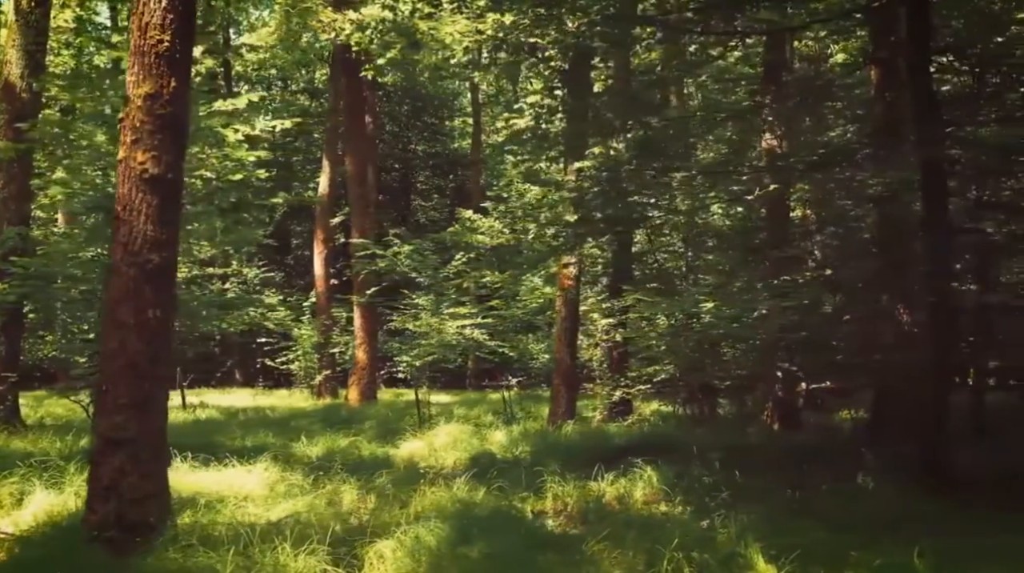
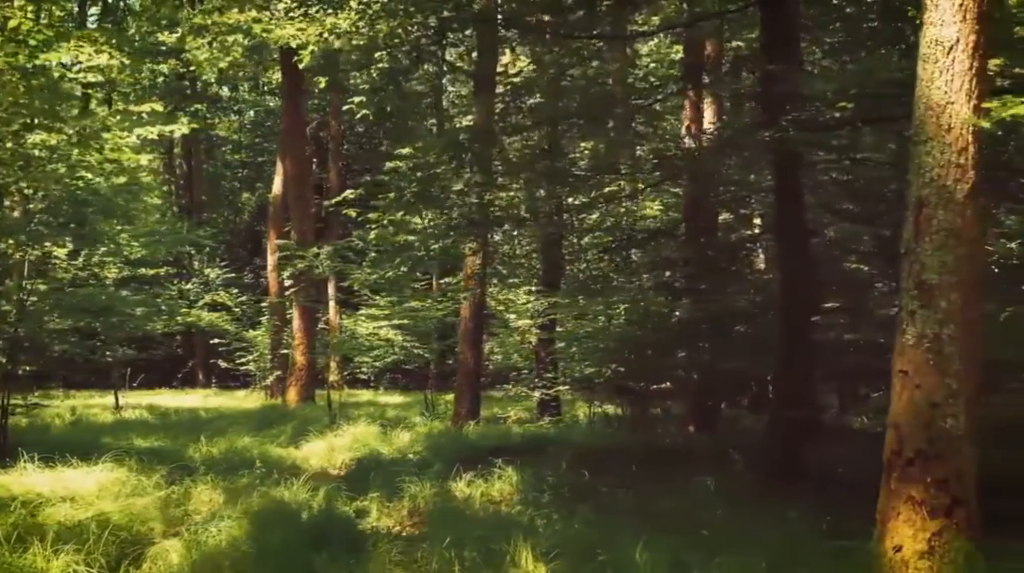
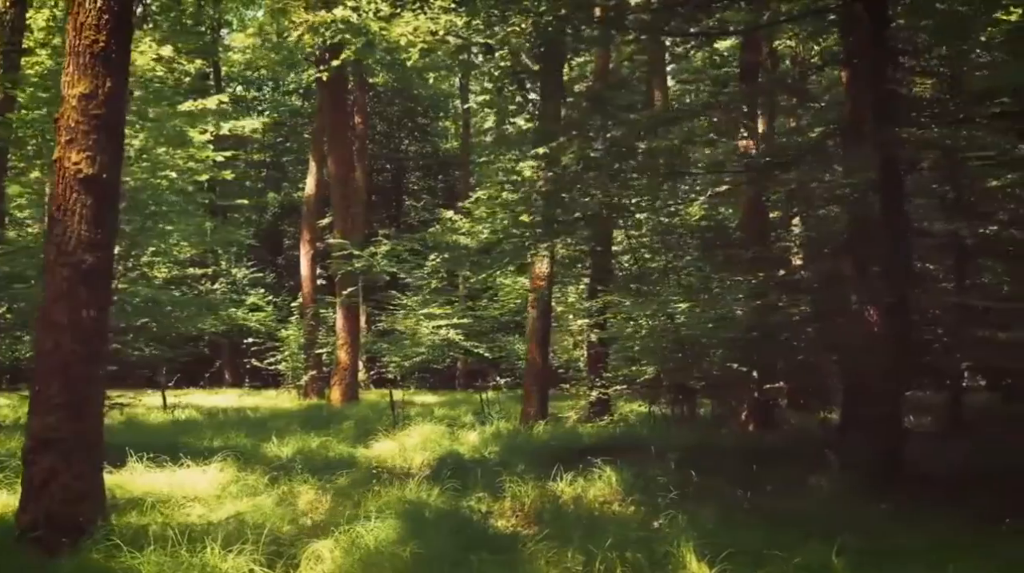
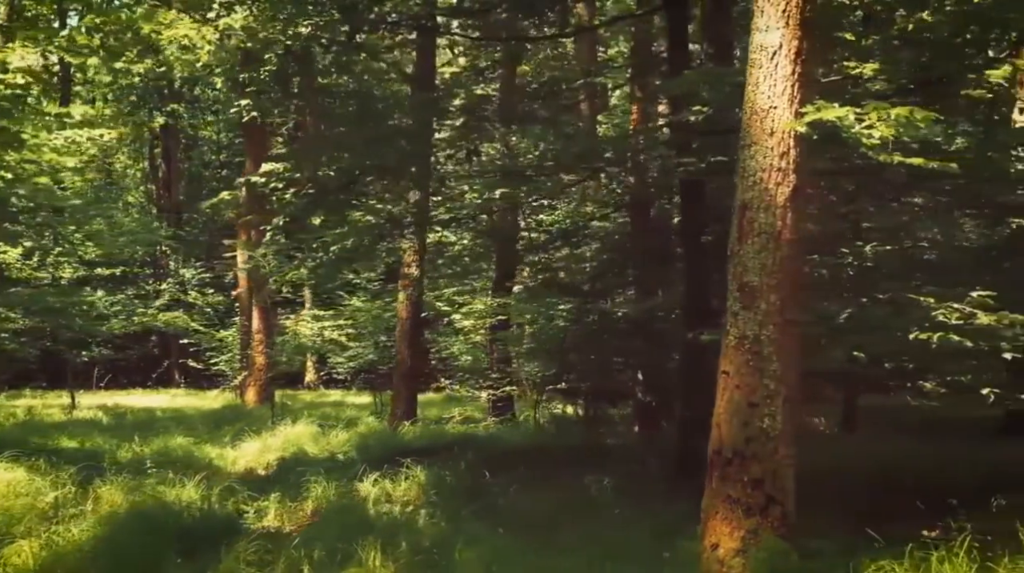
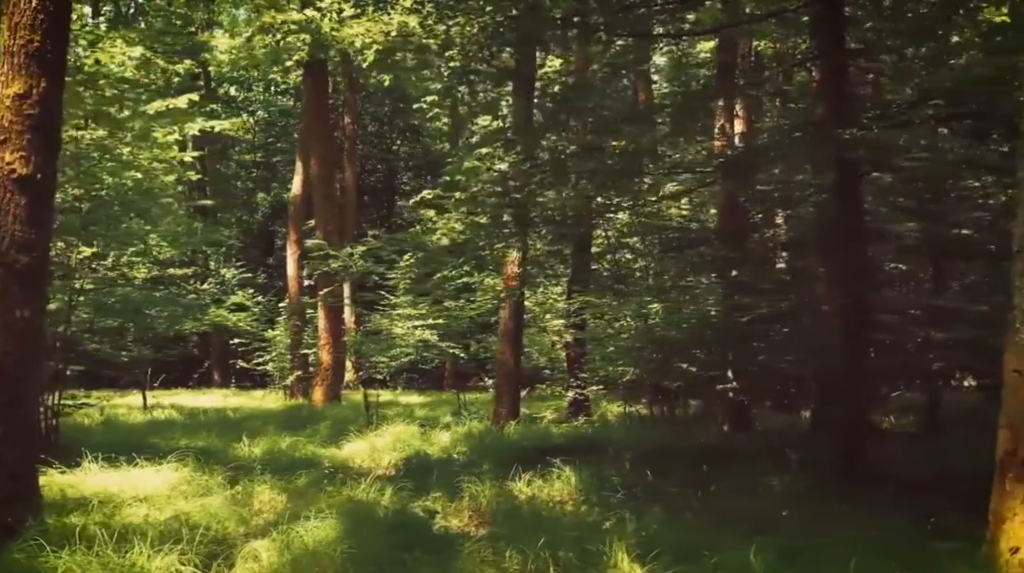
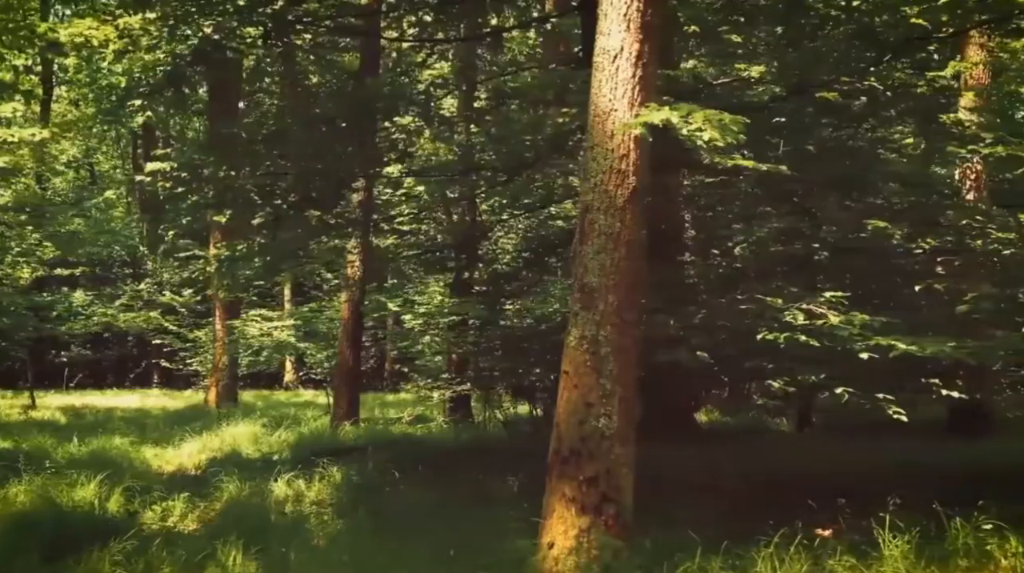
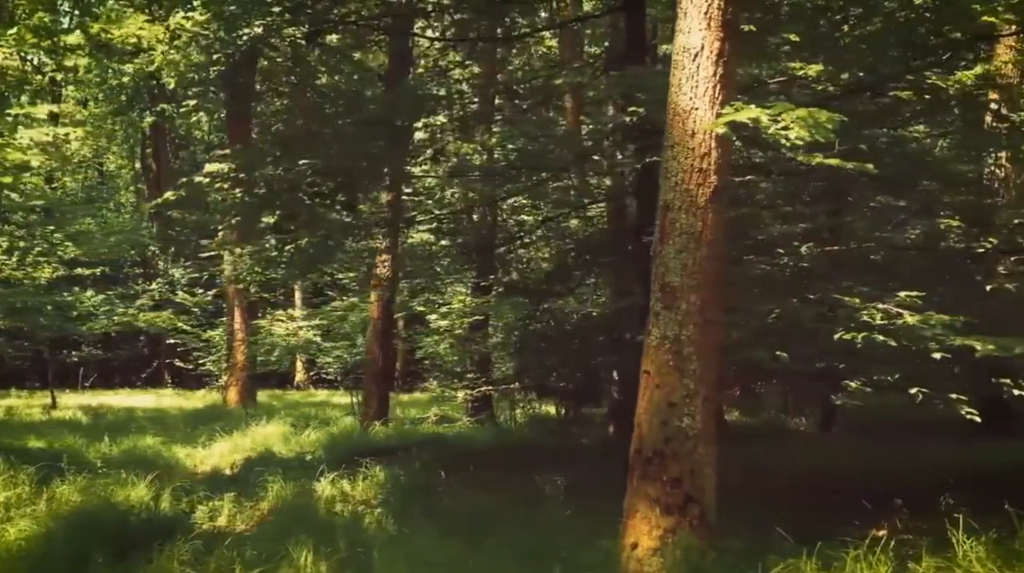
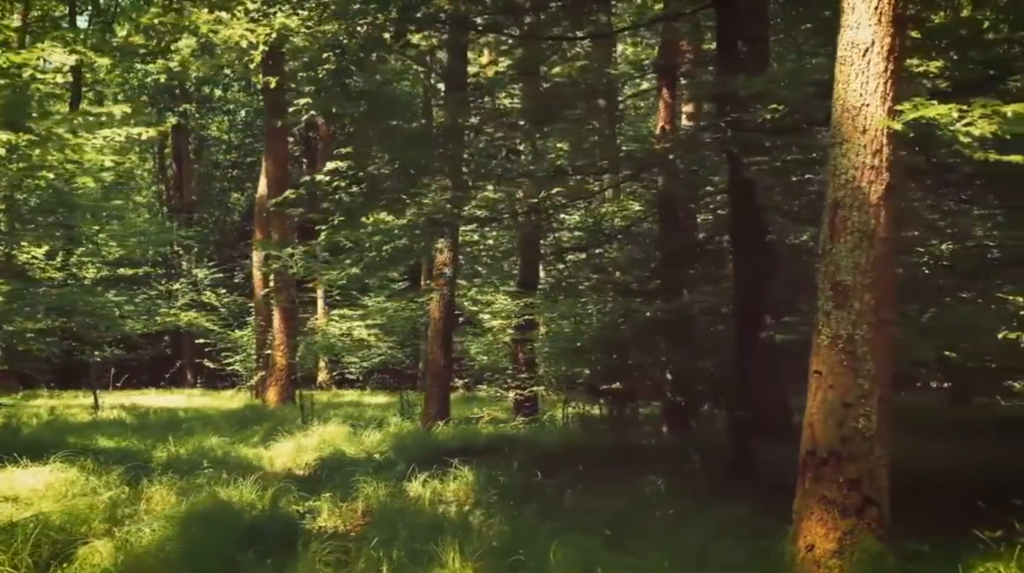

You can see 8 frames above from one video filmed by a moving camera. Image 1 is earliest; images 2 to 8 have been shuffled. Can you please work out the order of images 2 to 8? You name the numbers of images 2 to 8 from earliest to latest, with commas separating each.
3, 5, 2, 8, 4, 7, 6
